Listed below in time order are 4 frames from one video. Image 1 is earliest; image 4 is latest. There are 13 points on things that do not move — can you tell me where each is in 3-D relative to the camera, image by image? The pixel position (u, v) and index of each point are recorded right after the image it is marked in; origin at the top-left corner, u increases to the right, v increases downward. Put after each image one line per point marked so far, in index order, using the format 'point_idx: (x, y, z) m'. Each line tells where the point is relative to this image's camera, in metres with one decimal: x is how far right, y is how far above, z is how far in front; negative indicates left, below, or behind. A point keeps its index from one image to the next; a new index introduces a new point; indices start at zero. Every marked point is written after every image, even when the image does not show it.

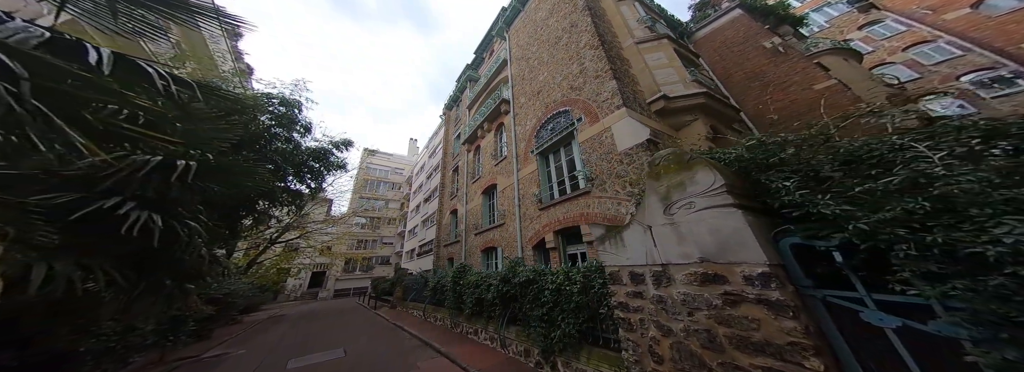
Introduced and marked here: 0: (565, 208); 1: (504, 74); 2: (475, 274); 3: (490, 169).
0: (+1.5, -0.6, +6.3) m
1: (-0.4, +7.3, +14.8) m
2: (-0.8, -2.4, +6.2) m
3: (-1.2, +0.9, +12.6) m
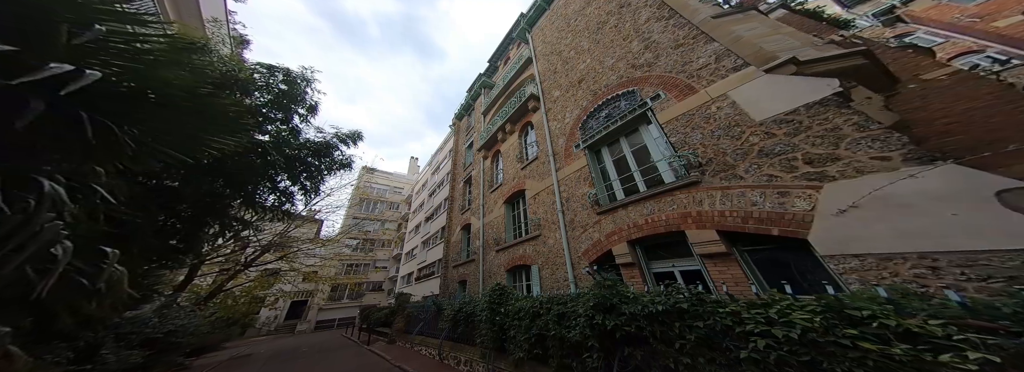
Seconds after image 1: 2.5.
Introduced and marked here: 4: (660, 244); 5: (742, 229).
0: (+2.8, -0.5, +4.7) m
1: (+1.0, +6.8, +13.8) m
2: (+0.4, -2.2, +4.5) m
3: (+0.1, +0.5, +11.1) m
4: (+2.9, -1.2, +4.6) m
5: (+3.1, -0.6, +3.1) m
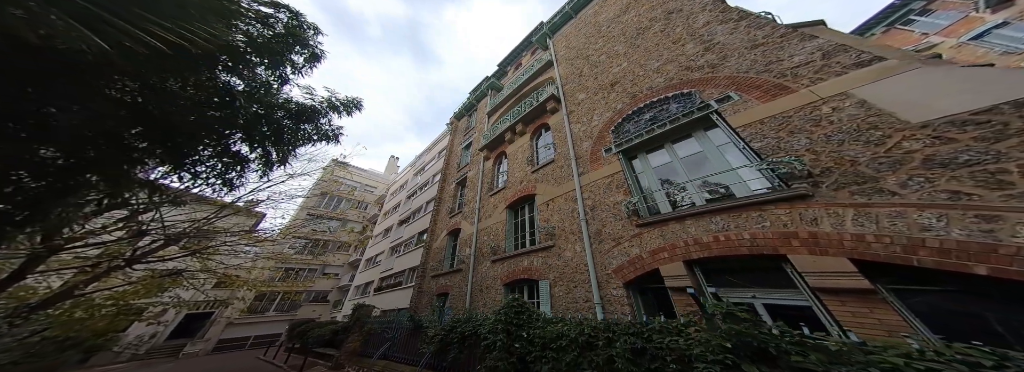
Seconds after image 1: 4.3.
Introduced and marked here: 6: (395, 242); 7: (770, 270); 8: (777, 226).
0: (+3.5, -0.6, +3.9) m
1: (+2.1, +6.4, +13.2) m
2: (+1.0, -2.1, +3.4) m
3: (+0.6, +0.4, +10.2) m
4: (+3.6, -1.3, +3.7) m
5: (+3.9, -0.8, +2.3) m
6: (-10.1, -4.8, +19.9) m
7: (+3.8, -1.2, +3.4) m
8: (+3.7, -0.6, +3.2) m
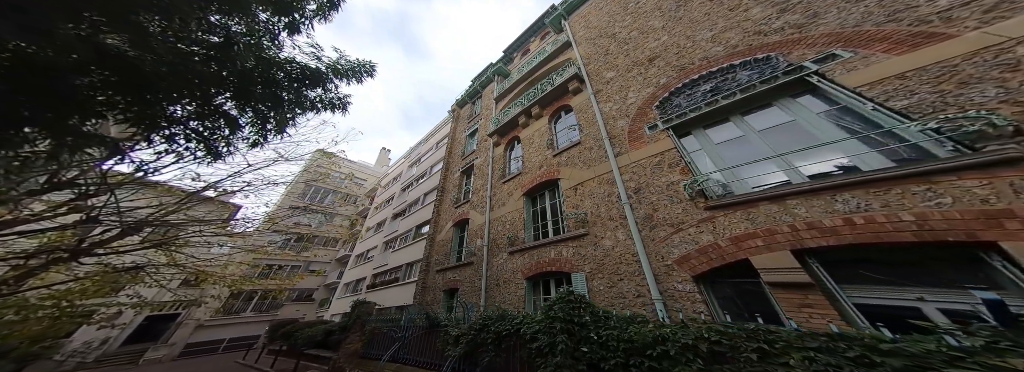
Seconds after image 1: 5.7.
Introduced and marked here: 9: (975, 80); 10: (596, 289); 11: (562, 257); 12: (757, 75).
0: (+4.6, -0.2, +3.1) m
1: (+2.9, +7.0, +12.2) m
2: (+2.0, -1.7, +2.6) m
3: (+1.4, +1.0, +9.2) m
4: (+4.6, -0.9, +2.9) m
5: (+5.0, -0.4, +1.5) m
6: (-9.7, -3.9, +18.6) m
7: (+4.8, -0.8, +2.6) m
8: (+4.8, -0.2, +2.4) m
9: (+5.4, +1.2, +2.7) m
10: (+2.2, -2.5, +5.7) m
11: (+1.5, -2.1, +6.8) m
12: (+5.1, +2.3, +4.8) m
